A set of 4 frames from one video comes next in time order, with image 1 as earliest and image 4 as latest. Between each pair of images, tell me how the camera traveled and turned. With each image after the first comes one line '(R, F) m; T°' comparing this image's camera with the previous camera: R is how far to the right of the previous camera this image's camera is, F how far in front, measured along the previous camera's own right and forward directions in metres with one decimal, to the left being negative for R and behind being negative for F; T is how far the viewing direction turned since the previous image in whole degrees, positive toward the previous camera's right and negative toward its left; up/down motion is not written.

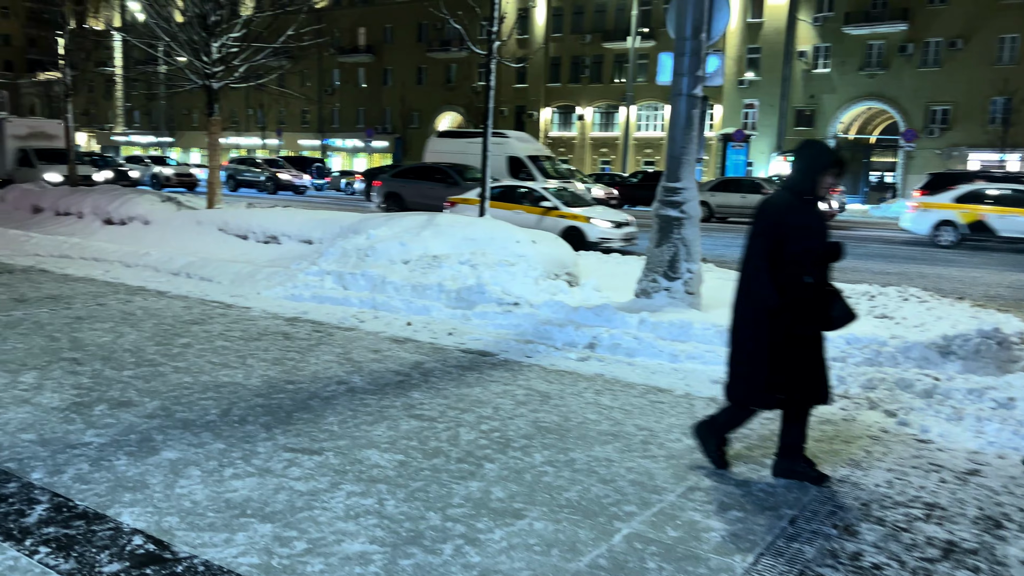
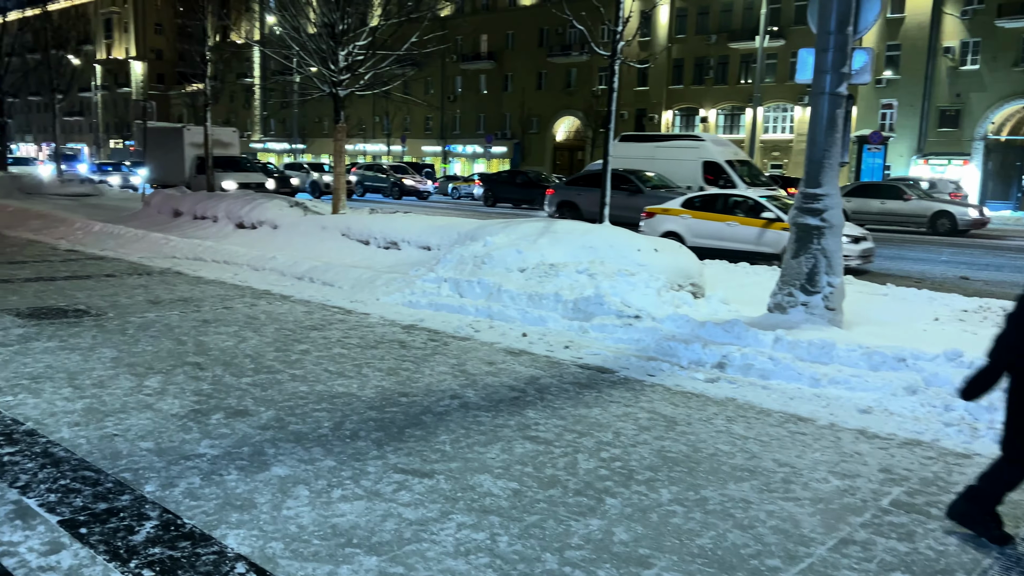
(-0.1, +0.3) m; -8°
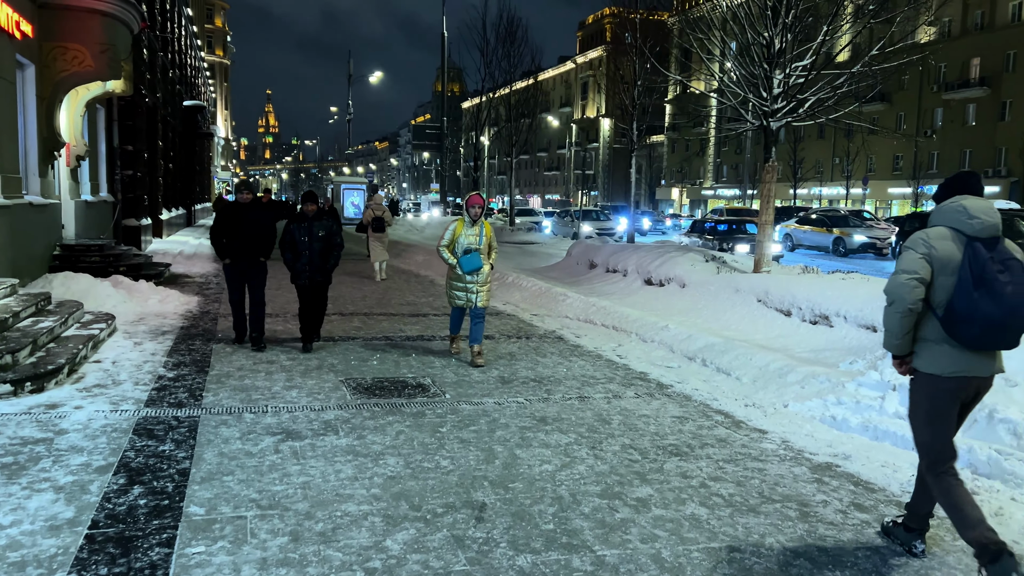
(-0.1, +2.5) m; -31°
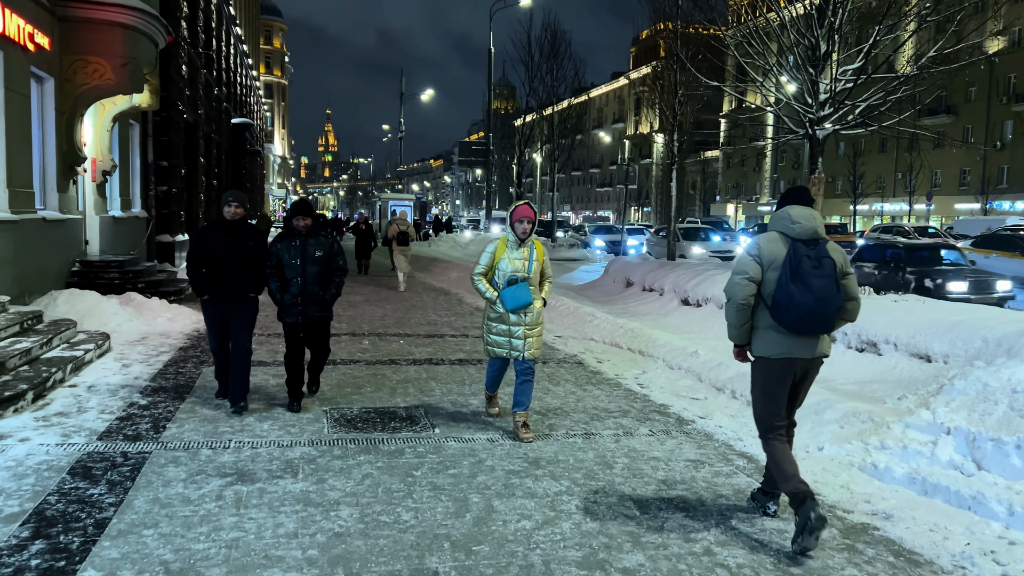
(+0.4, +0.7) m; -4°
